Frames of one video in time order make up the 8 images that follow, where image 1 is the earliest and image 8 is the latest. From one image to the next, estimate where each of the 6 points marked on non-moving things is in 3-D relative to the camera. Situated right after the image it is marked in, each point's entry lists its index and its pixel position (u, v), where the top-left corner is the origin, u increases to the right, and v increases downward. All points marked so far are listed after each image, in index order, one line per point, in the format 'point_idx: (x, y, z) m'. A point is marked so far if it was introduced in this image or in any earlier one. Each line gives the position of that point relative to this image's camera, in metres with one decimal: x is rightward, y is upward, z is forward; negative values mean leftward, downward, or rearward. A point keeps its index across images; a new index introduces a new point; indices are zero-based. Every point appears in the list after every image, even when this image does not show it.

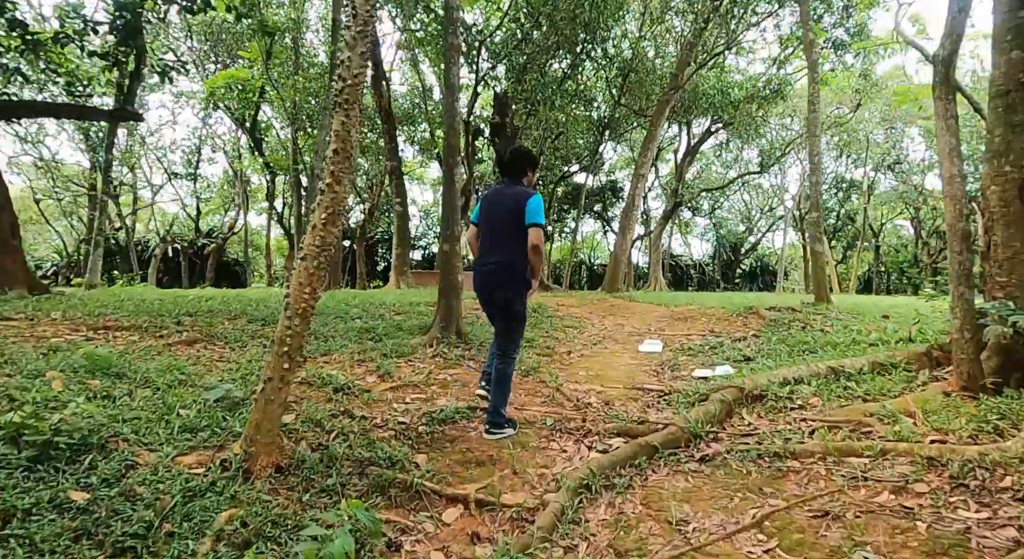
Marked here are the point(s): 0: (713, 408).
0: (+1.3, -0.8, +3.7) m
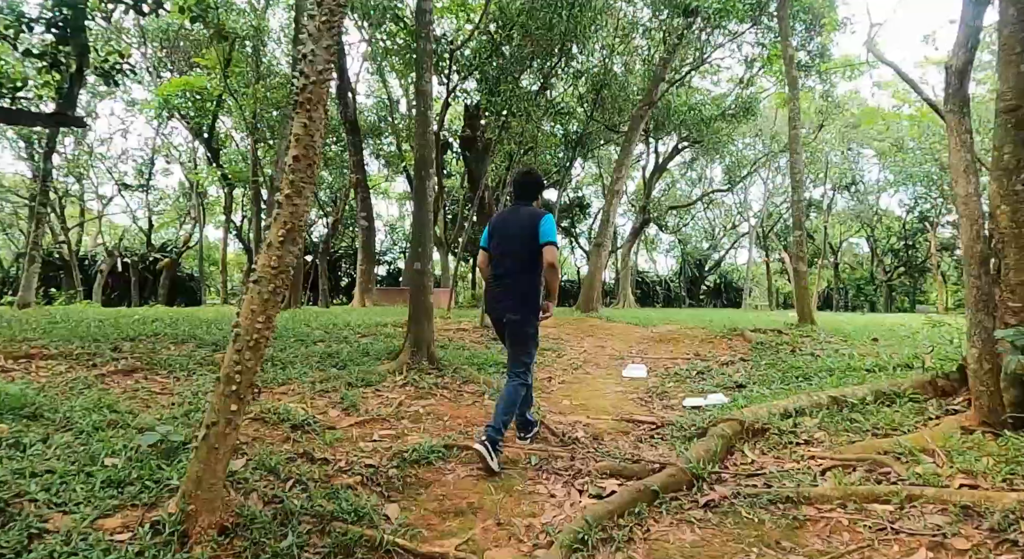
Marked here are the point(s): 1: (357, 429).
0: (+1.2, -1.0, +3.4) m
1: (-1.0, -1.0, +3.8) m
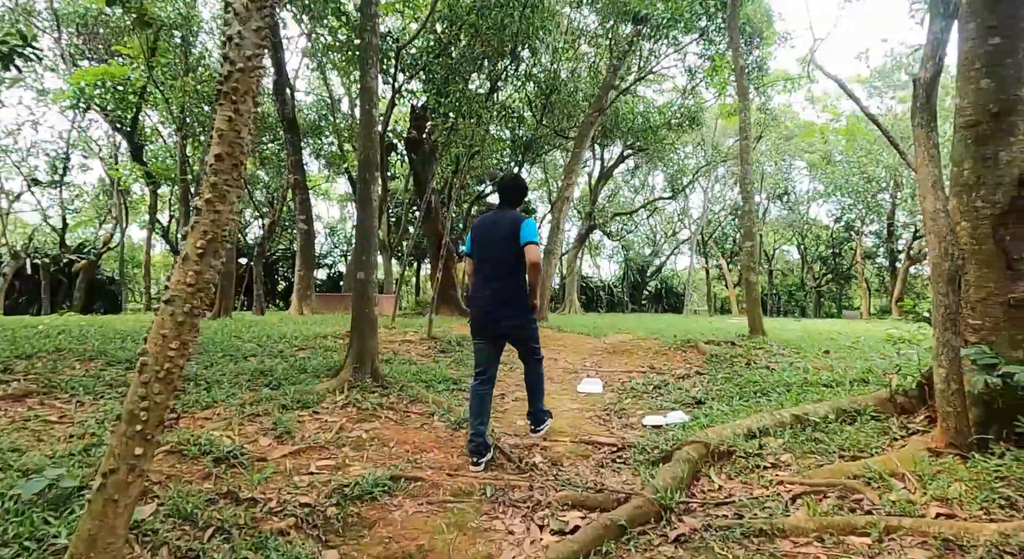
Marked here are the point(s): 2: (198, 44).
0: (+0.9, -1.0, +3.2) m
1: (-1.3, -1.0, +3.4) m
2: (-5.9, +4.4, +11.0) m
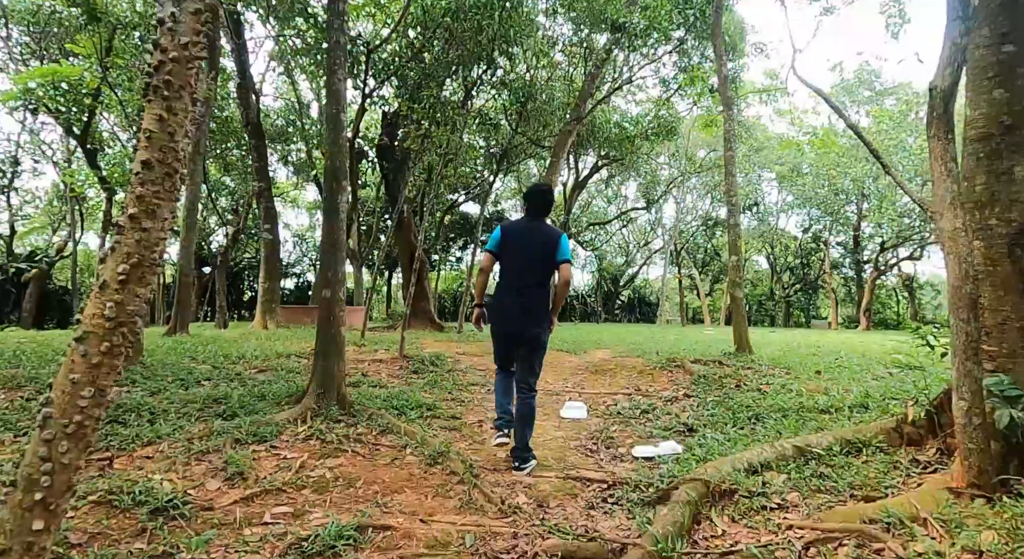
0: (+0.8, -1.2, +2.9) m
1: (-1.4, -1.2, +3.0) m
2: (-6.3, +4.2, +10.5) m
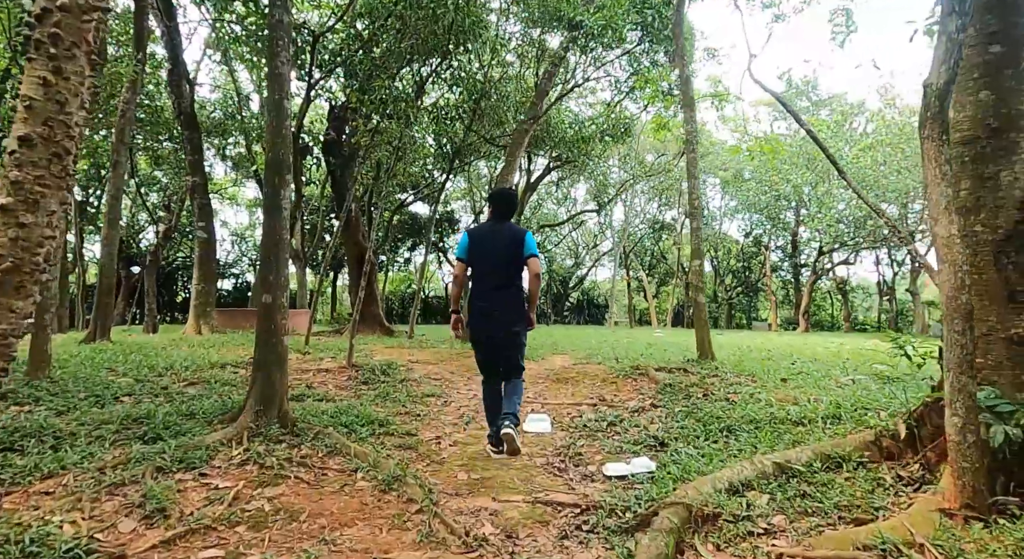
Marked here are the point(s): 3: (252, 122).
0: (+0.7, -1.2, +2.6) m
1: (-1.5, -1.2, +2.5) m
2: (-7.1, +4.2, +9.6) m
3: (-6.1, +3.7, +13.7) m
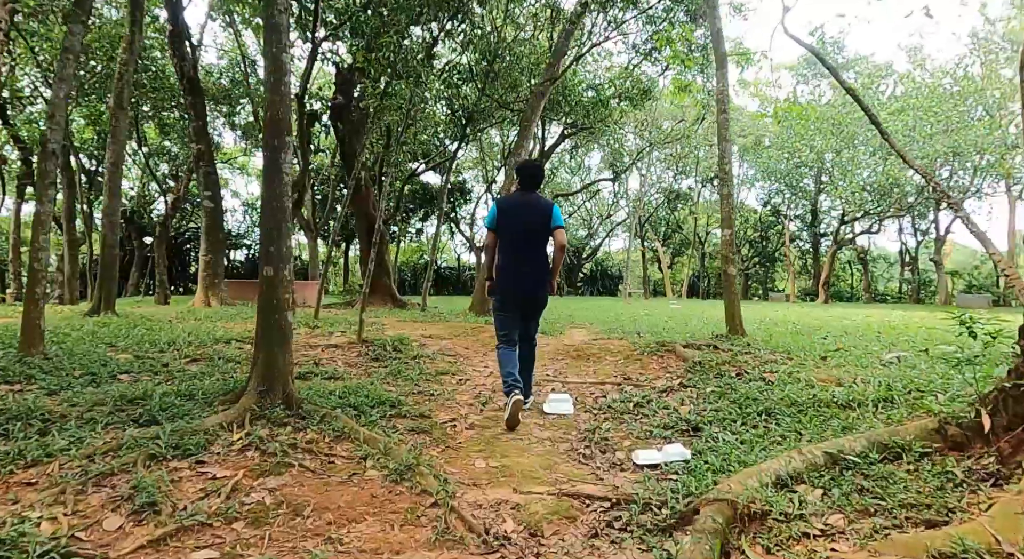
0: (+0.8, -1.1, +2.3) m
1: (-1.4, -1.1, +2.3) m
2: (-6.9, +4.6, +9.2) m
3: (-5.8, +4.3, +13.3) m
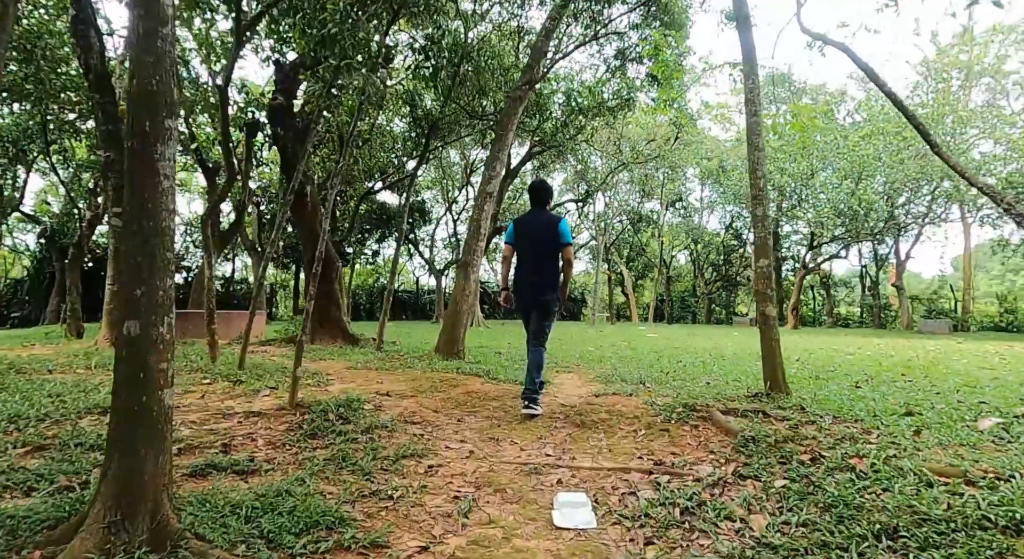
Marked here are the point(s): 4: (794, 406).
0: (+0.9, -1.3, +1.1) m
1: (-1.3, -1.3, +0.9) m
2: (-7.2, +4.2, +7.5) m
3: (-6.4, +3.7, +11.7) m
4: (+2.0, -0.9, +4.2) m
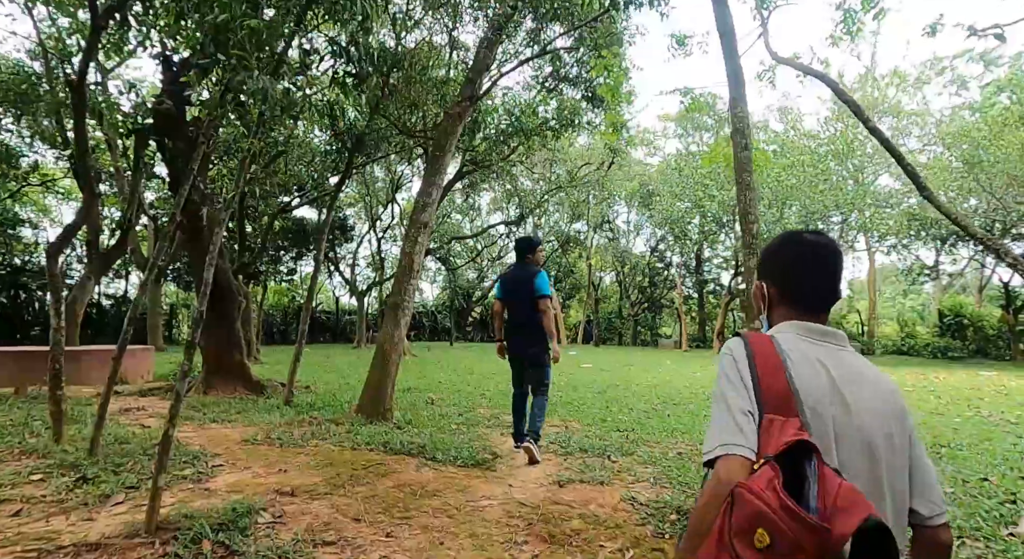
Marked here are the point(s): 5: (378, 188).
0: (+1.0, -1.6, +0.2) m
1: (-1.1, -1.6, -0.3) m
2: (-7.8, +3.8, +5.7) m
3: (-7.6, +3.2, +9.9) m
4: (+1.7, -1.3, +3.4) m
5: (-4.2, +3.0, +19.0) m
